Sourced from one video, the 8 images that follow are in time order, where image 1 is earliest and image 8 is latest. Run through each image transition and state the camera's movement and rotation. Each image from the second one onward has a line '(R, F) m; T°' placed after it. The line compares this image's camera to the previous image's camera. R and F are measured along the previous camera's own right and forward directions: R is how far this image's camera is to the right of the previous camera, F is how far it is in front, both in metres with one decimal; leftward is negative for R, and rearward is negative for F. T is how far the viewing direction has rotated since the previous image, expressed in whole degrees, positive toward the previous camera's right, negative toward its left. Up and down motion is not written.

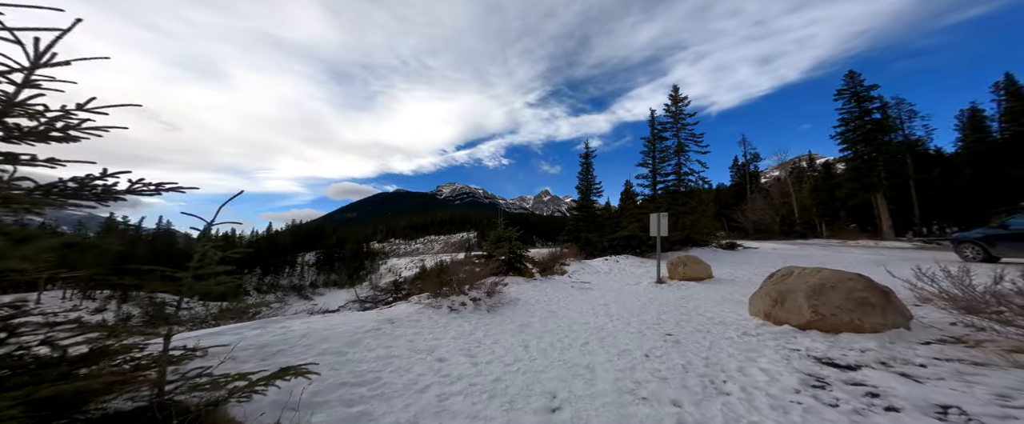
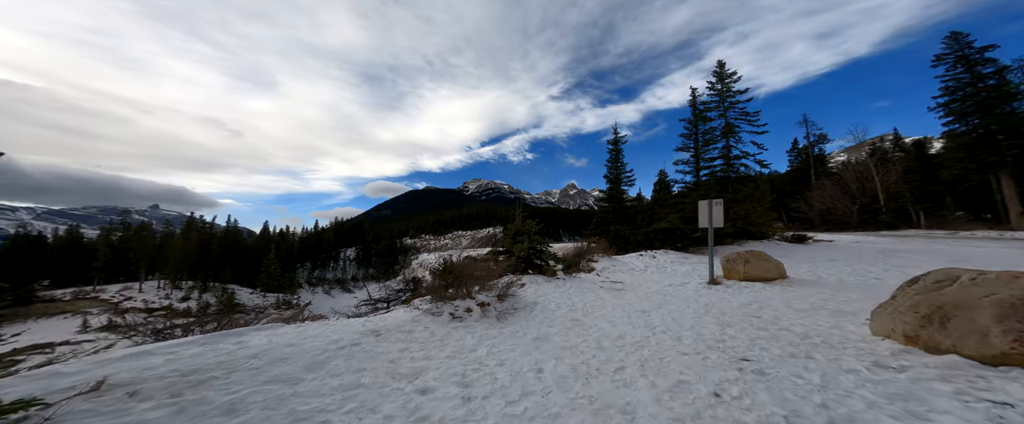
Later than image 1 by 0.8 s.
(+0.4, +1.4) m; -7°
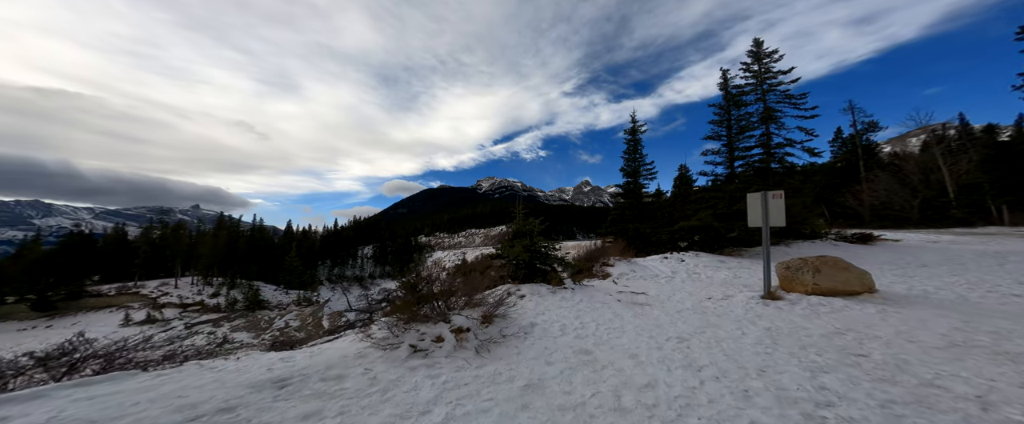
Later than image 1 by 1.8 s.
(+0.5, +1.7) m; -3°
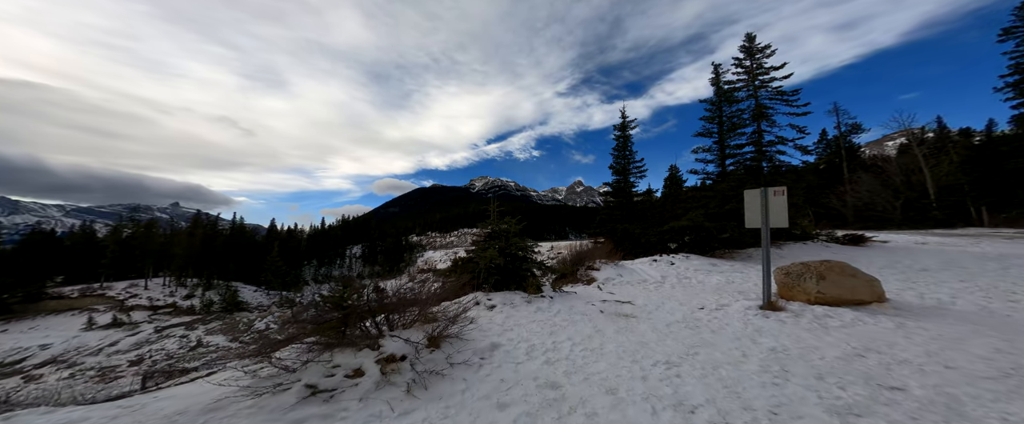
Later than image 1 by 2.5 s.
(+0.5, +1.0) m; +2°
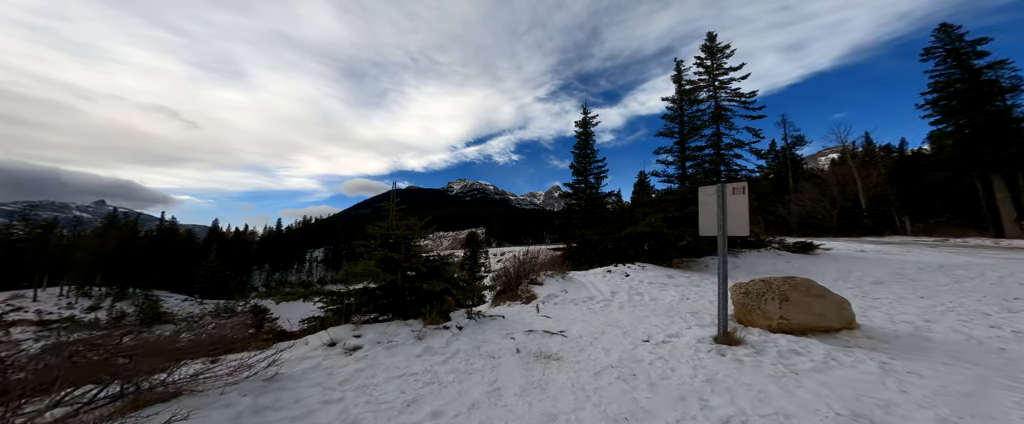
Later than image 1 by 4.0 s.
(+1.3, +1.6) m; +5°
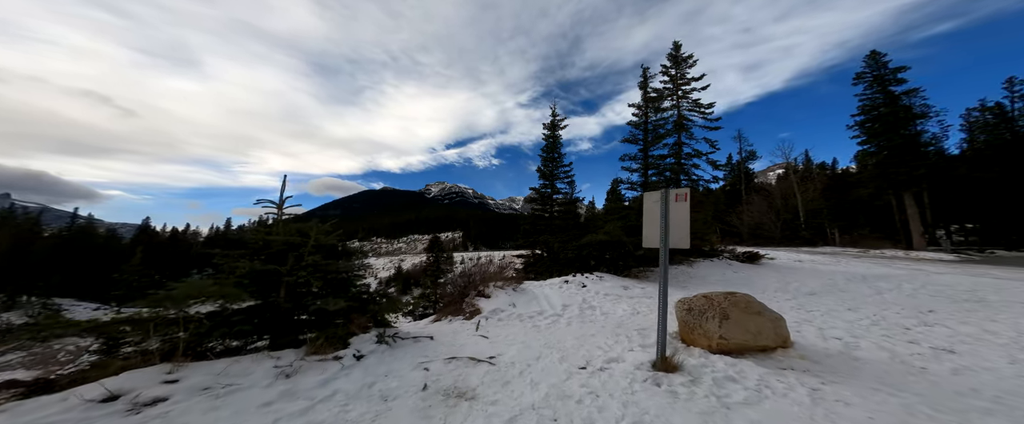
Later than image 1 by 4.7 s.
(+0.7, +0.6) m; +6°
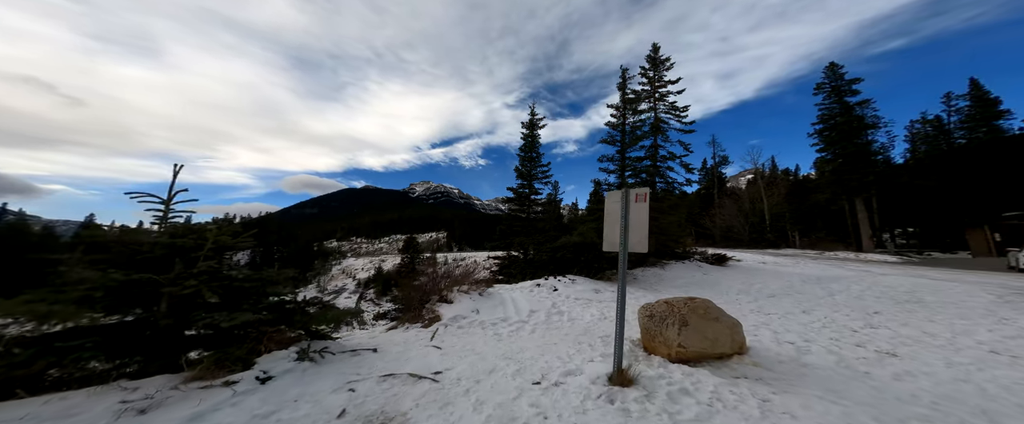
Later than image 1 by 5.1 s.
(+0.4, +0.2) m; +4°
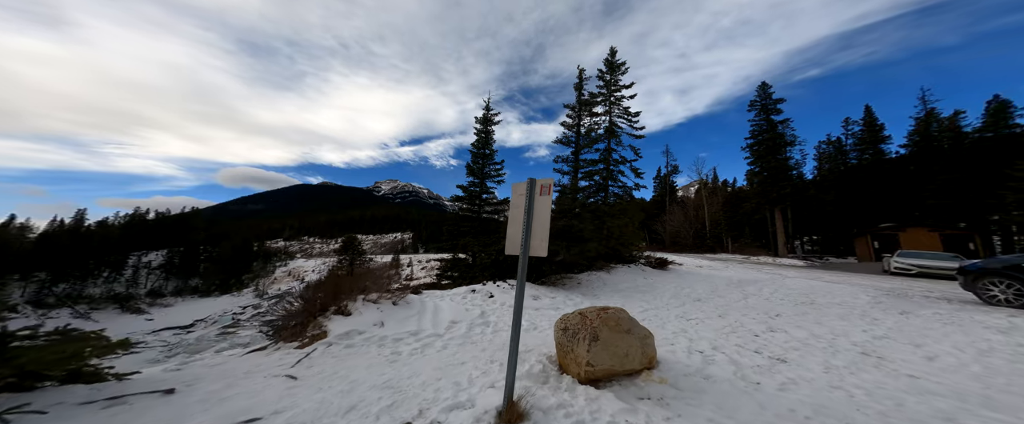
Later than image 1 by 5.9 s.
(+1.0, +0.5) m; +8°
